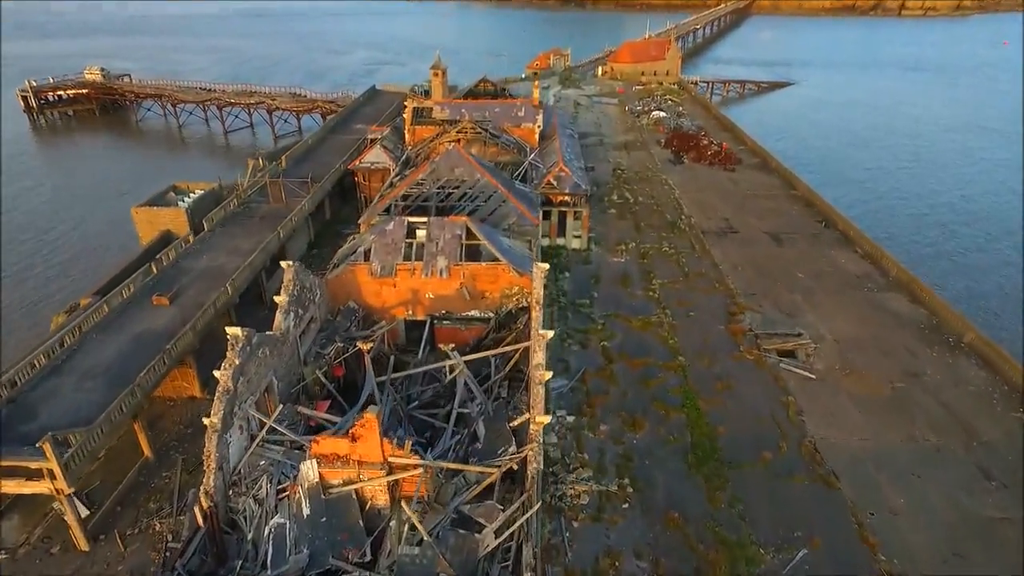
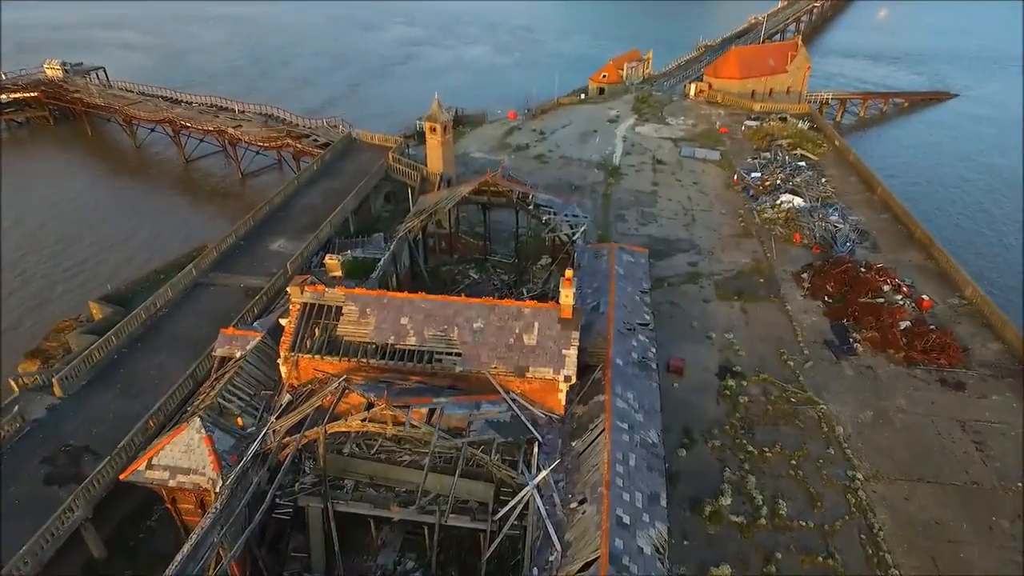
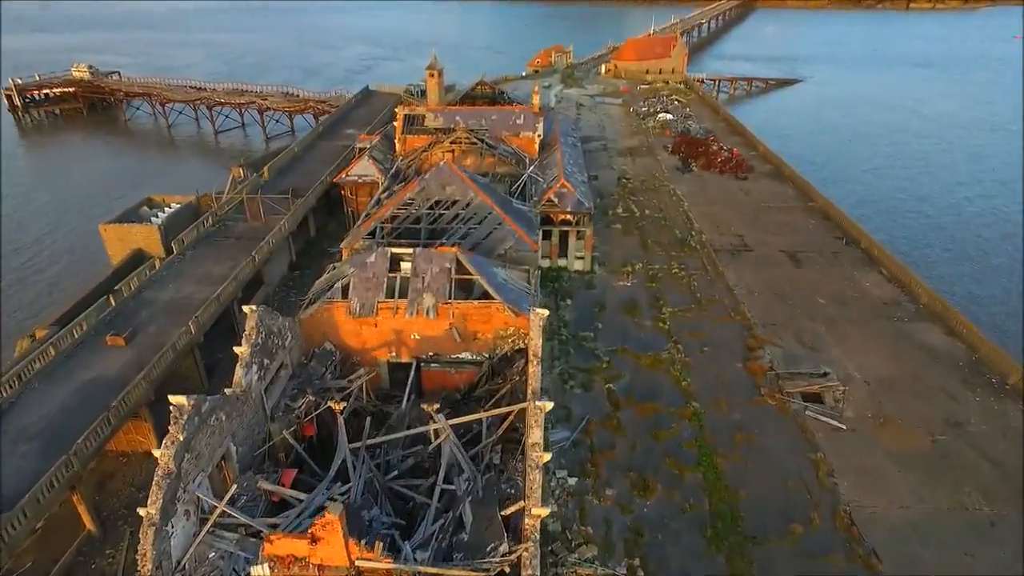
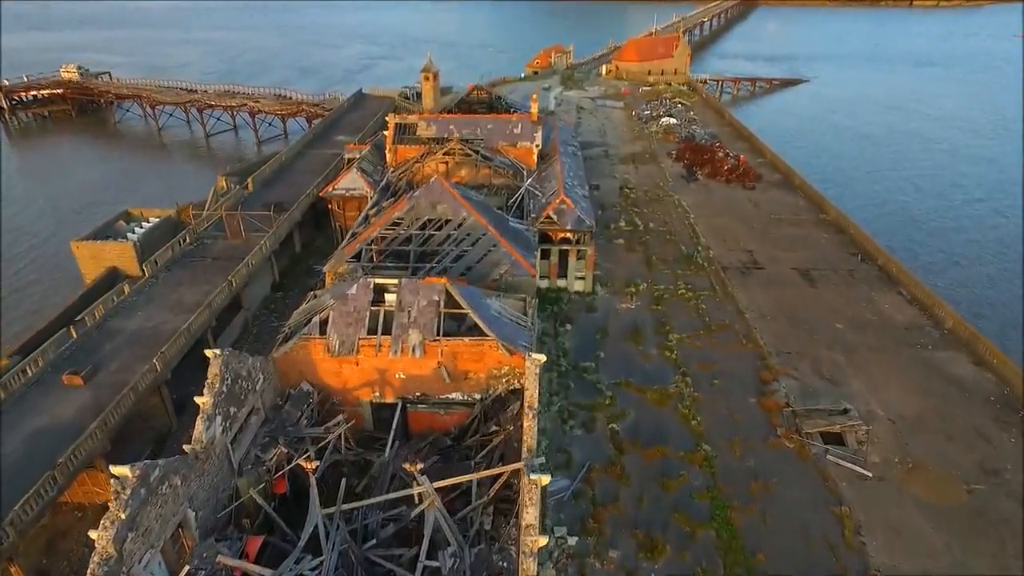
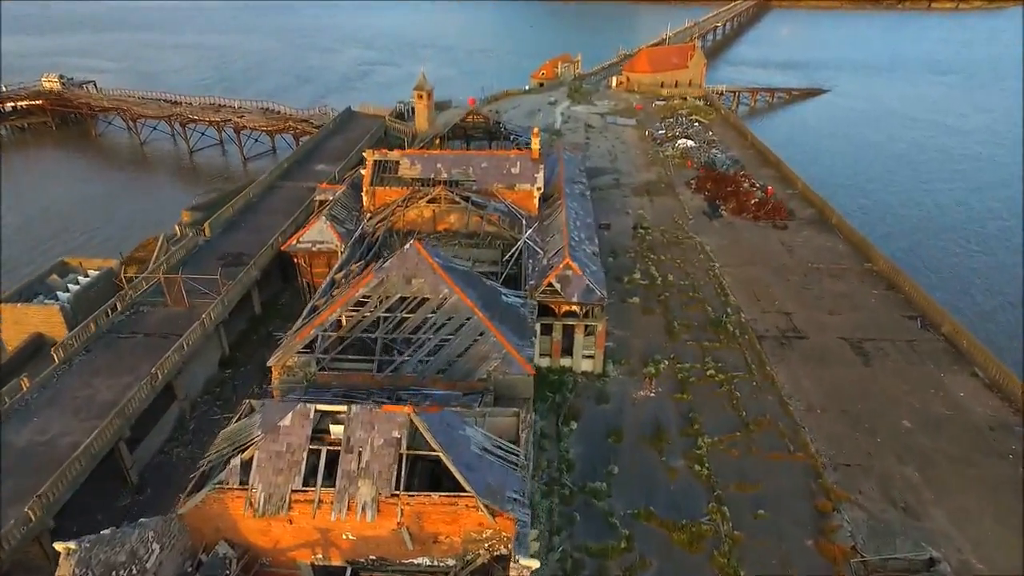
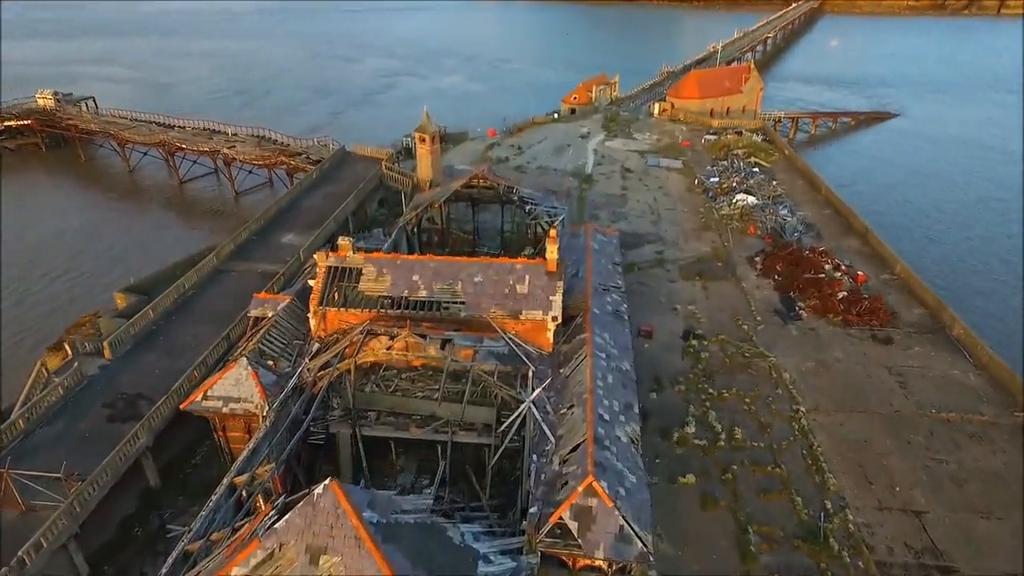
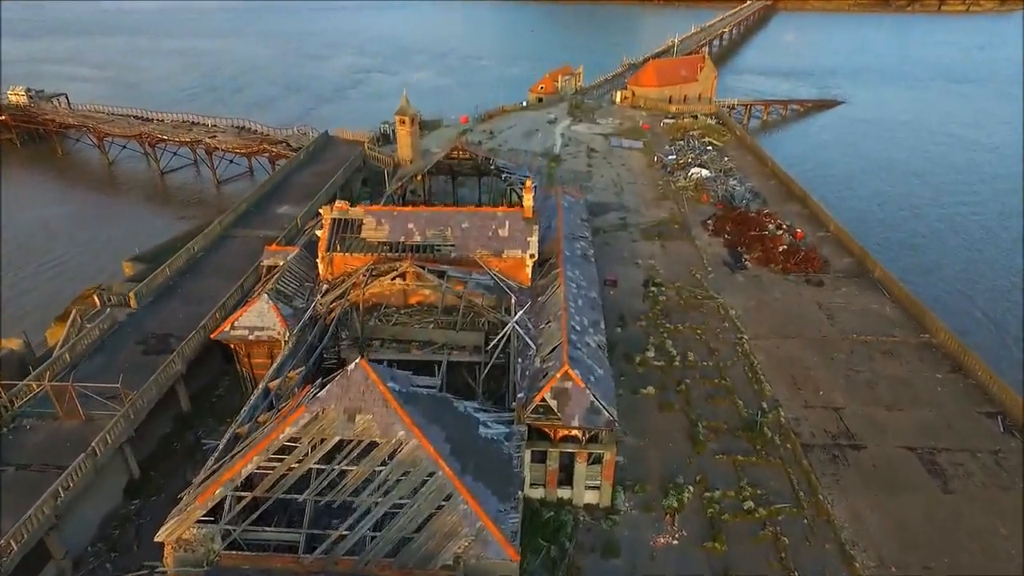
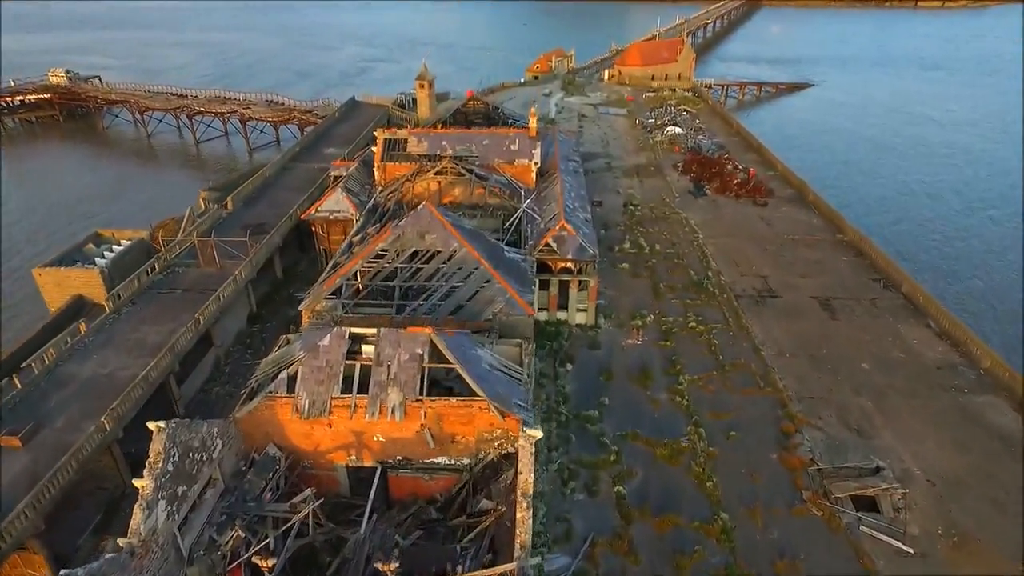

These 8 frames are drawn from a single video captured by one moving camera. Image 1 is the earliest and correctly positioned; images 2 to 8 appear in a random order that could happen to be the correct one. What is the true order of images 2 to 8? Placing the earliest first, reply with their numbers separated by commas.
3, 4, 8, 5, 7, 6, 2
